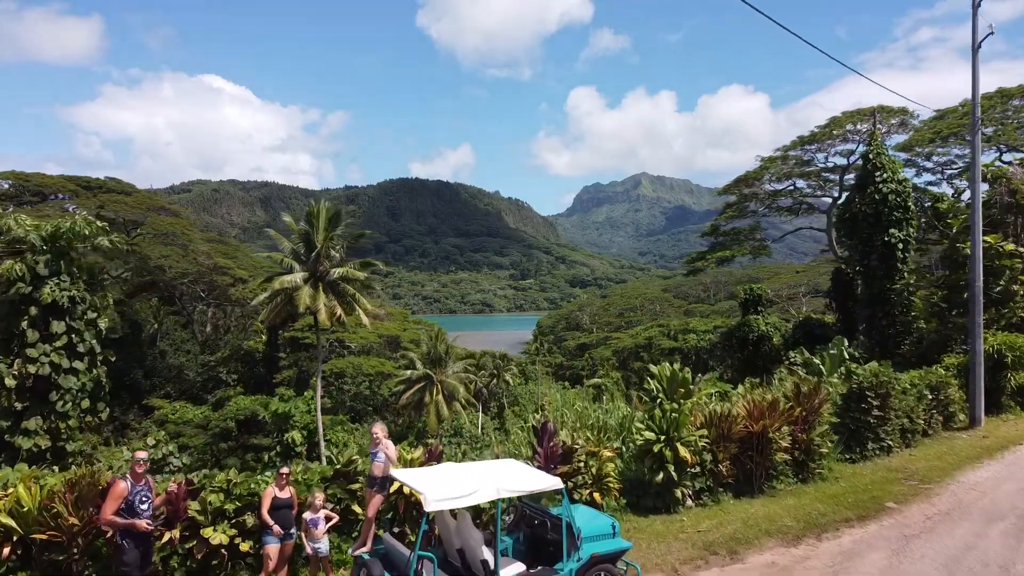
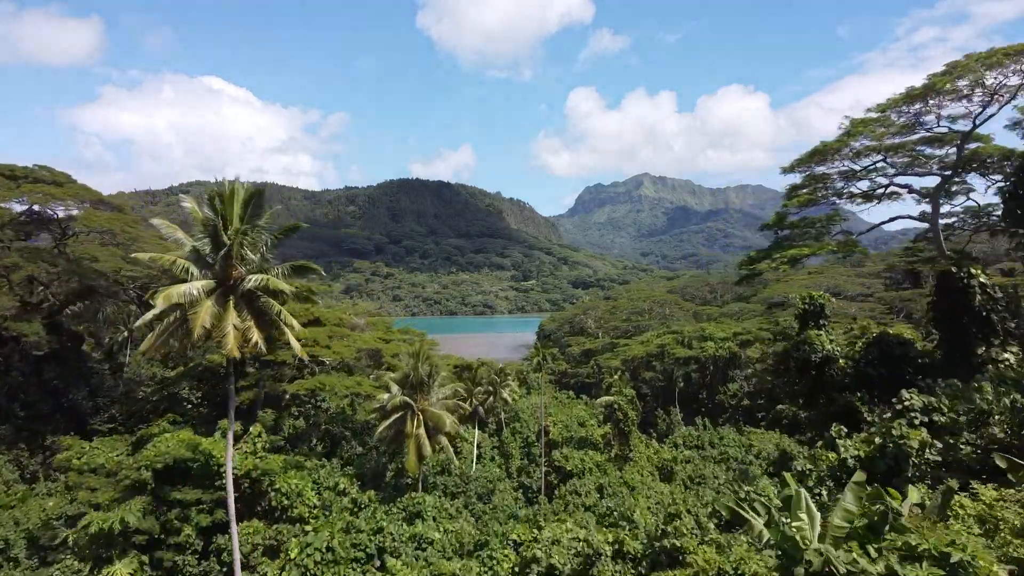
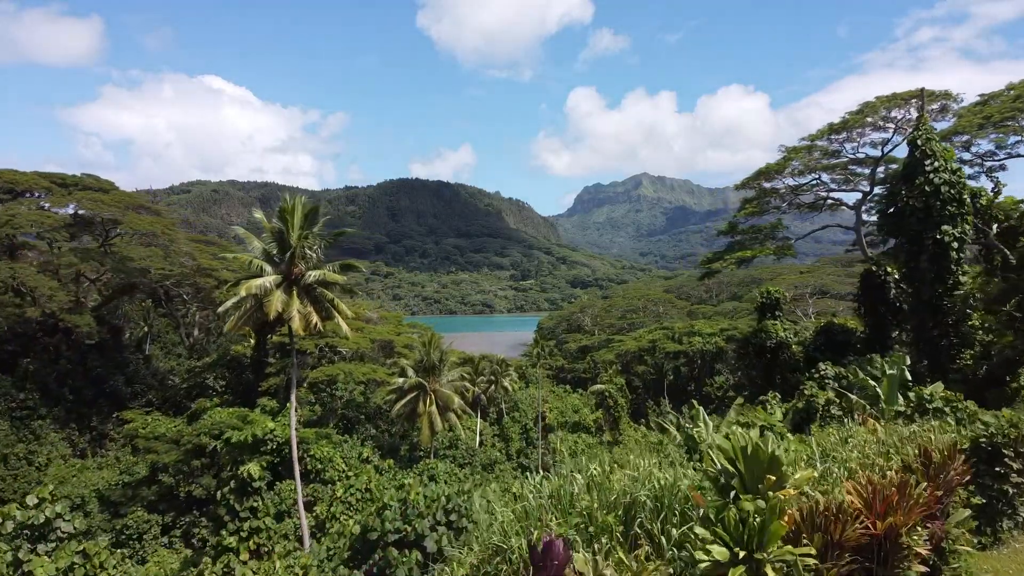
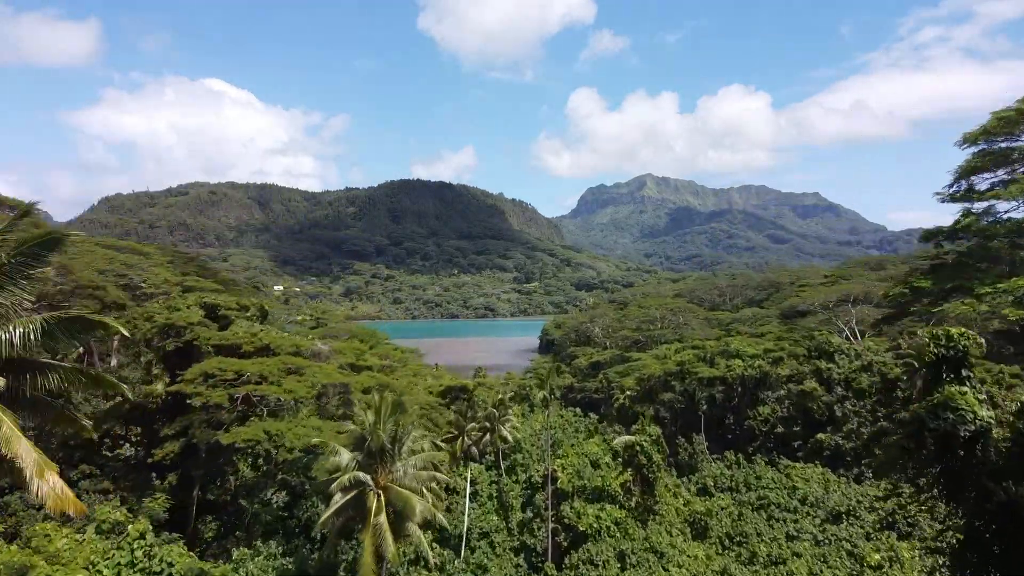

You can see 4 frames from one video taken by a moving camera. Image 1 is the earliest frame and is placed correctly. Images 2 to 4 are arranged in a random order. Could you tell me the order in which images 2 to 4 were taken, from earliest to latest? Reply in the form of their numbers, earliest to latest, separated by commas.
3, 2, 4
